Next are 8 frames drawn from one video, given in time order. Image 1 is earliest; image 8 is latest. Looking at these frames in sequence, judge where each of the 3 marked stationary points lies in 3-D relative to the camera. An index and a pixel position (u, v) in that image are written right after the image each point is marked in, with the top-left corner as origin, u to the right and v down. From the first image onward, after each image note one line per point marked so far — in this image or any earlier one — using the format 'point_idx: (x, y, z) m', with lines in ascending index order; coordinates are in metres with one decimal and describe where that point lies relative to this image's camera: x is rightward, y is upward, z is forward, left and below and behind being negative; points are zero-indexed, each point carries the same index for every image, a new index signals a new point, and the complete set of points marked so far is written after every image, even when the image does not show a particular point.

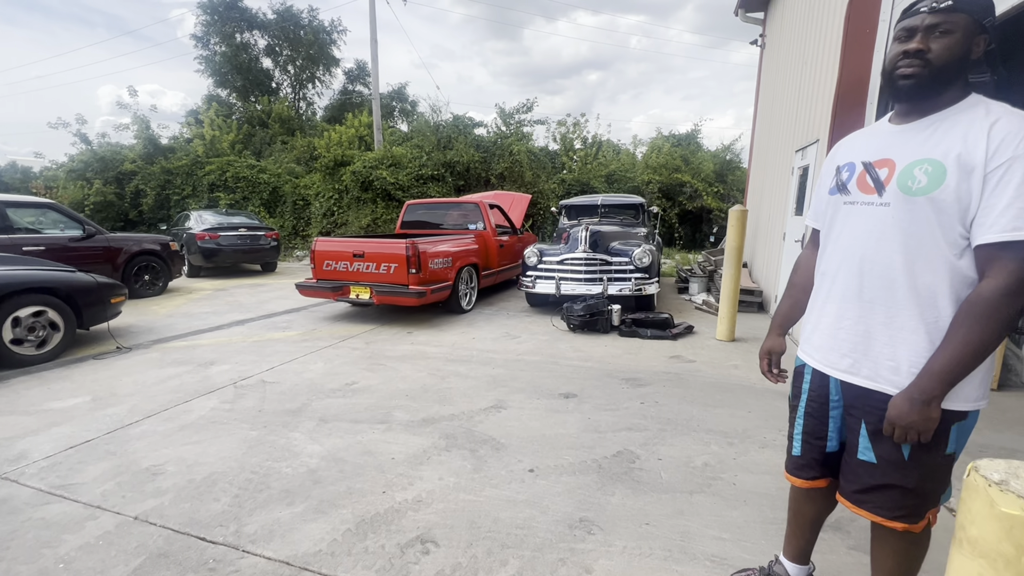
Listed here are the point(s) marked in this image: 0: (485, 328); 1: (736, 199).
0: (-0.4, -0.5, +6.2) m
1: (+8.7, +3.5, +18.3) m
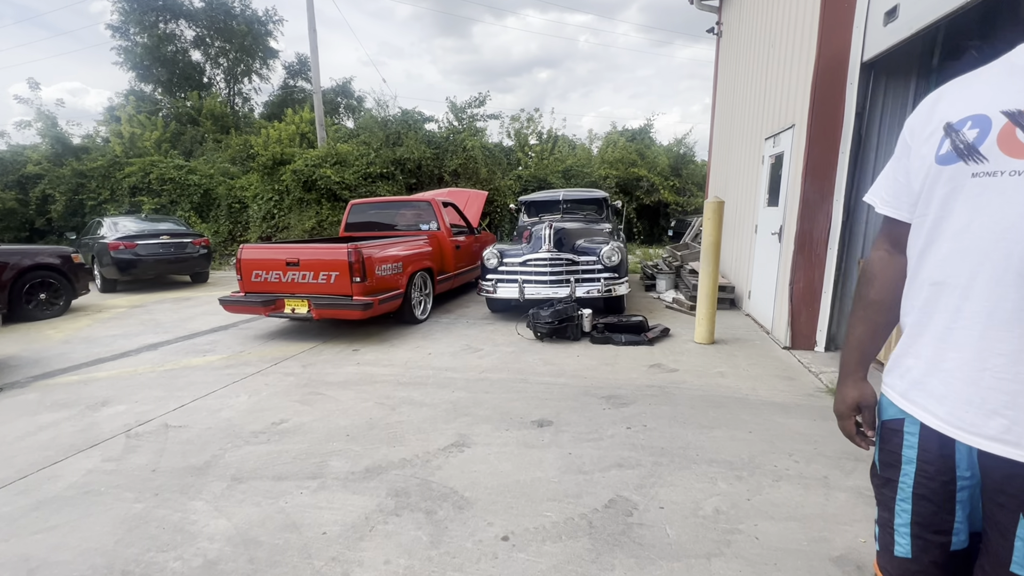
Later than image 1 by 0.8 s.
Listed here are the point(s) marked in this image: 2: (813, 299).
0: (-0.8, -0.6, +5.5) m
1: (+7.0, +3.8, +18.4) m
2: (+3.0, -0.1, +4.8) m
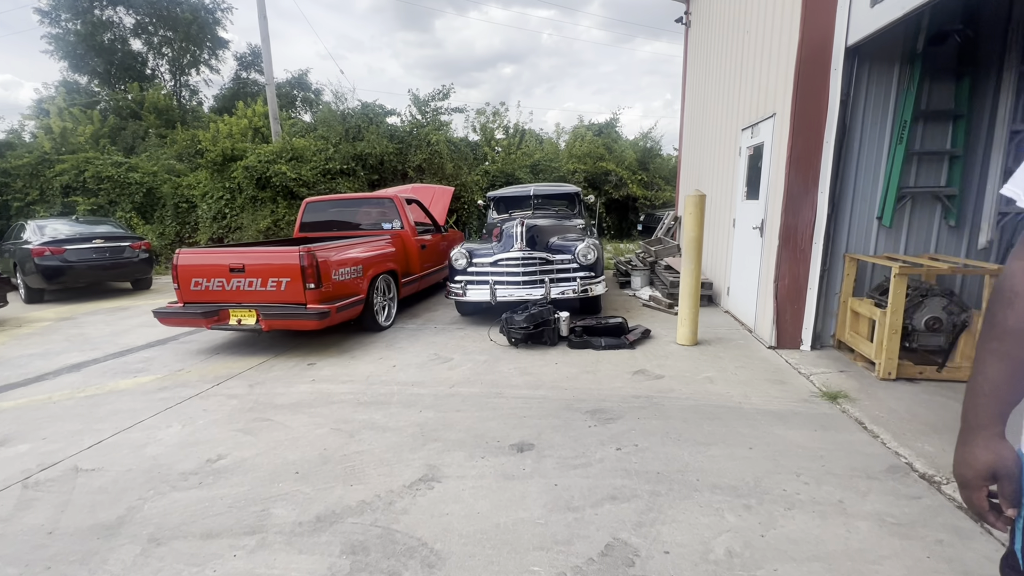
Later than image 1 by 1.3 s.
0: (-1.1, -0.7, +5.1) m
1: (+5.7, +4.0, +18.4) m
2: (+2.8, -0.1, +4.6) m
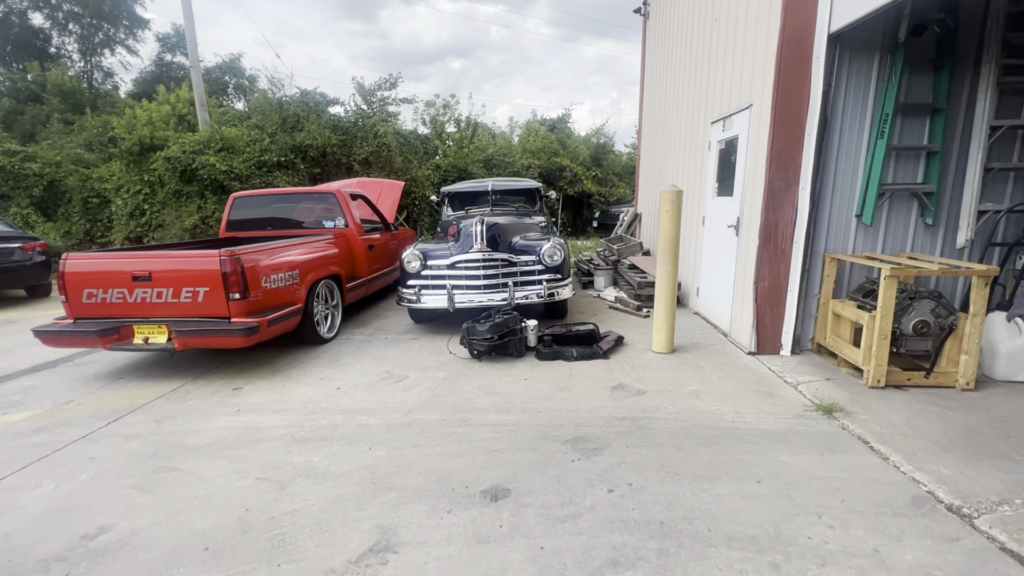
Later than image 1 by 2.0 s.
0: (-1.5, -0.7, +4.4) m
1: (+3.9, +4.1, +18.3) m
2: (+2.4, -0.1, +4.3) m
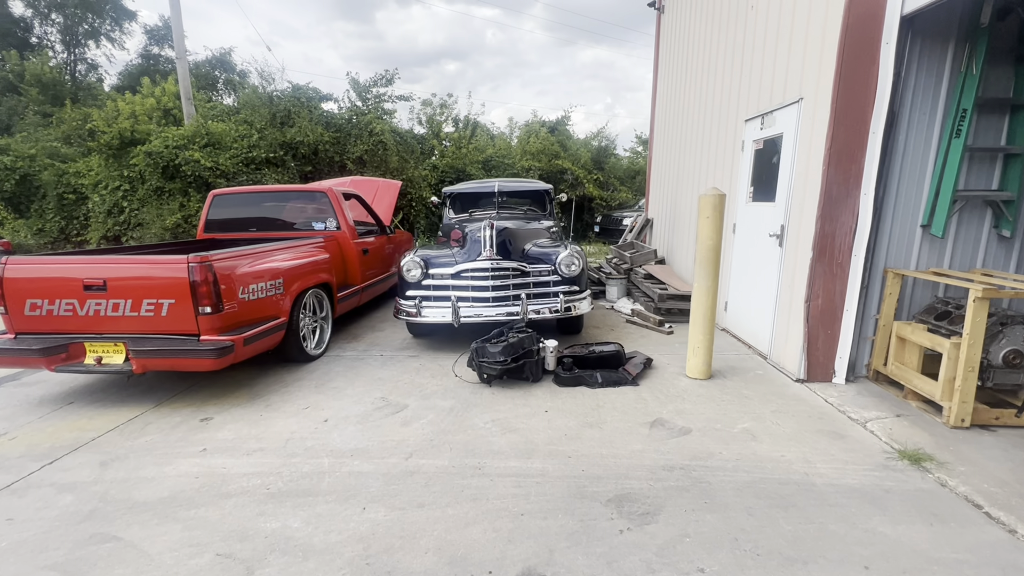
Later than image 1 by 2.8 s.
0: (-1.4, -0.8, +3.8) m
1: (+3.8, +3.9, +17.8) m
2: (+2.6, -0.2, +3.8) m
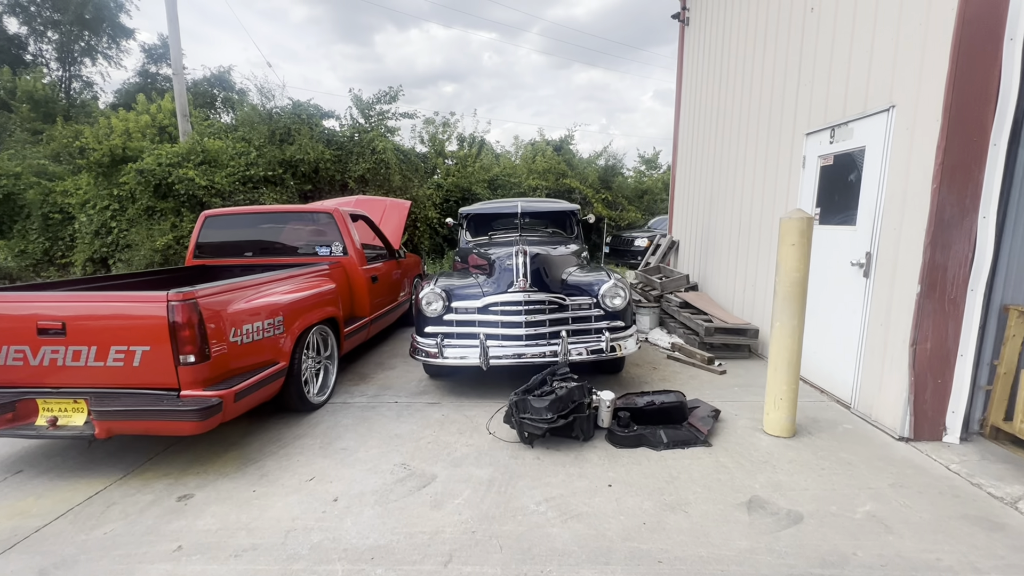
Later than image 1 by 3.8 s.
0: (-1.0, -1.1, +3.1) m
1: (+4.0, +3.0, +17.4) m
2: (+2.9, -0.5, +3.1) m
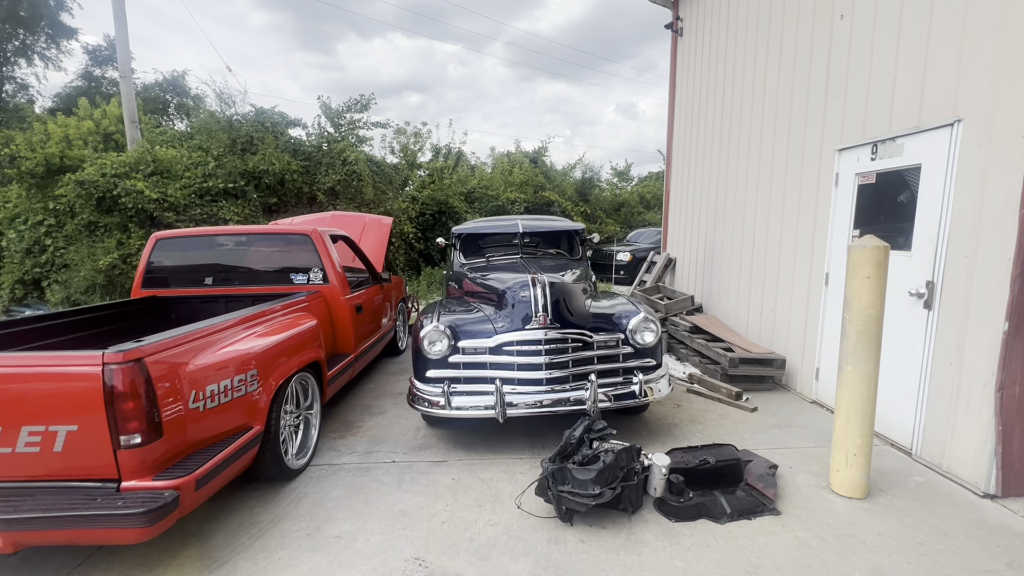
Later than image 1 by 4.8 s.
0: (-0.8, -1.4, +2.5) m
1: (+3.2, +2.5, +17.1) m
2: (+3.1, -0.7, +2.8) m
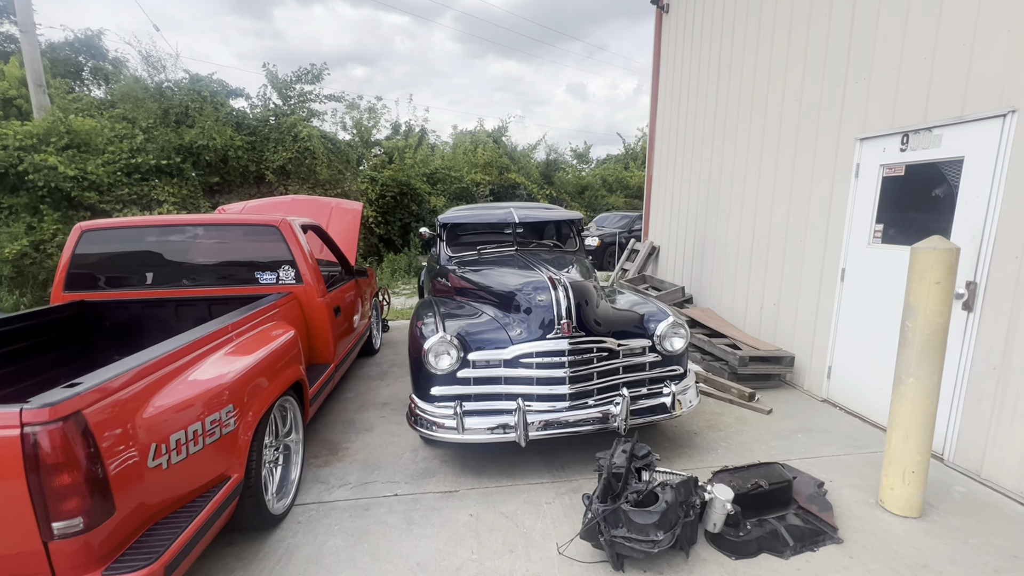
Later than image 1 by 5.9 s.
0: (-0.6, -1.4, +2.0) m
1: (+1.9, +3.1, +16.8) m
2: (+3.3, -0.8, +2.7) m
